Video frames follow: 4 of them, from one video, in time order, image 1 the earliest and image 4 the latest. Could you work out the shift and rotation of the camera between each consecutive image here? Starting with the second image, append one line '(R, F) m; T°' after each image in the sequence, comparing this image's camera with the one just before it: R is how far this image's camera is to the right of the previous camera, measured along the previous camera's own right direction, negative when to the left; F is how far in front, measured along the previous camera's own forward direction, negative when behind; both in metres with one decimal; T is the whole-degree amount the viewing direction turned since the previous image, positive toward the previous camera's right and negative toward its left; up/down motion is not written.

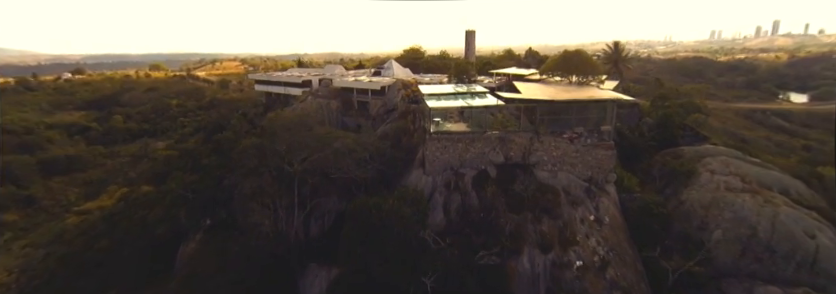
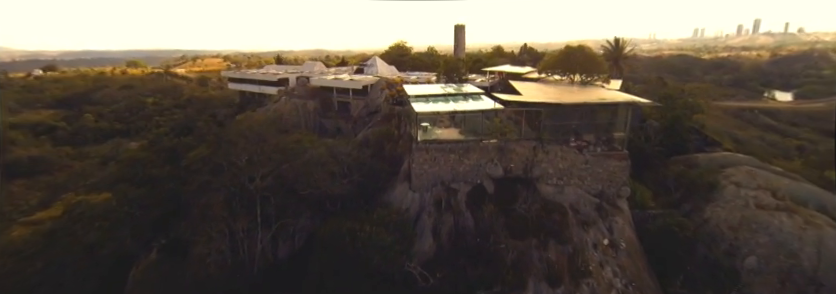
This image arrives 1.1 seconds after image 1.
(+0.2, +2.2) m; +2°
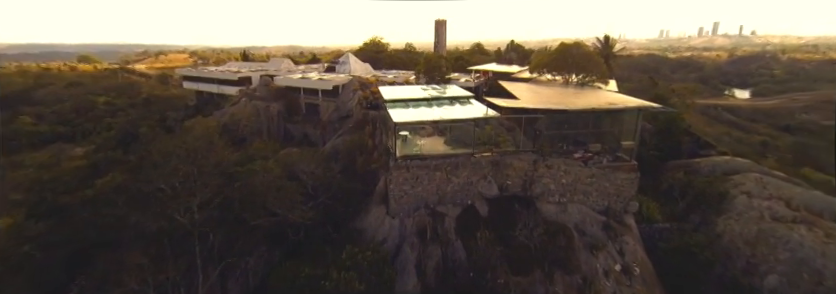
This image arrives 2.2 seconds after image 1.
(-0.1, +2.1) m; +4°
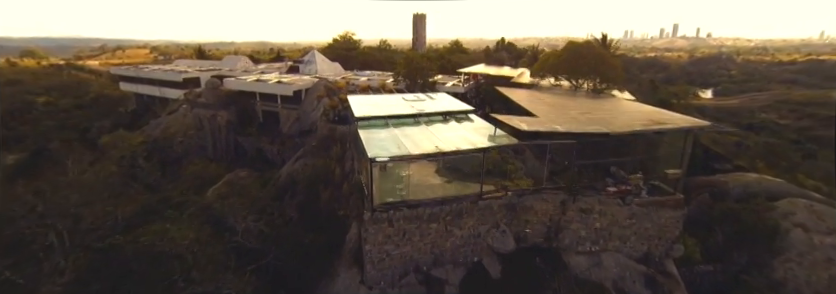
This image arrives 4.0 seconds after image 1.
(-0.2, +3.1) m; +4°
